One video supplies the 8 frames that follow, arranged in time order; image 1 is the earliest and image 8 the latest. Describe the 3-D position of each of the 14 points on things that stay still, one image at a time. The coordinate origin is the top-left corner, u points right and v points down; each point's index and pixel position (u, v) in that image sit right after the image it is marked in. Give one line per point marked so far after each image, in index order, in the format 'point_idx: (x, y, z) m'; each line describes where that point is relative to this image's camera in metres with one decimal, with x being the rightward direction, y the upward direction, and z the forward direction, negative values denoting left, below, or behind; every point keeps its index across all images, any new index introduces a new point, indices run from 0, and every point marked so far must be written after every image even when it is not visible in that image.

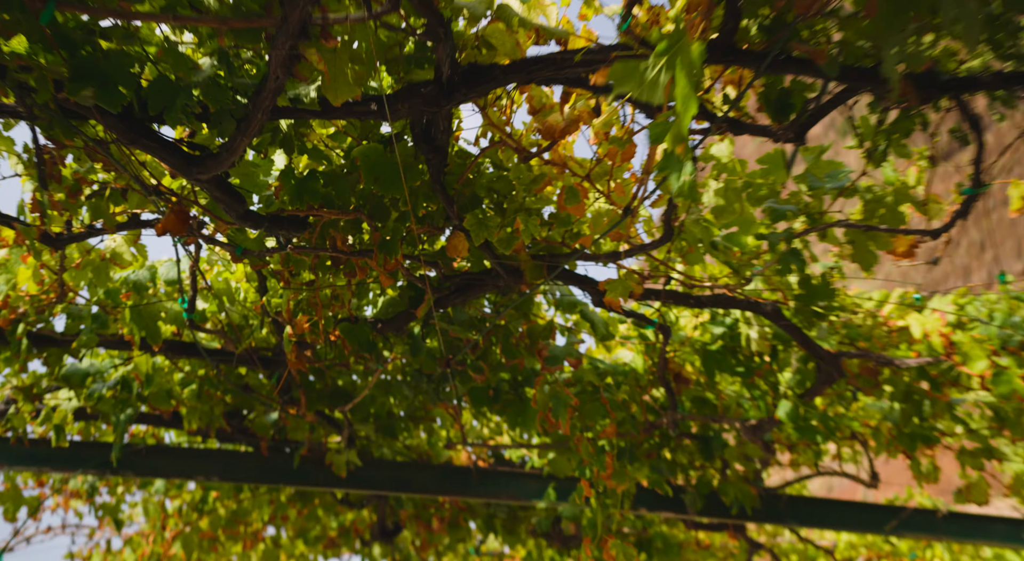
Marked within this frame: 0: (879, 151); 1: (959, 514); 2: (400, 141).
0: (+0.5, +0.2, +1.2) m
1: (+1.3, -0.7, +2.4) m
2: (-0.2, +0.2, +1.3) m
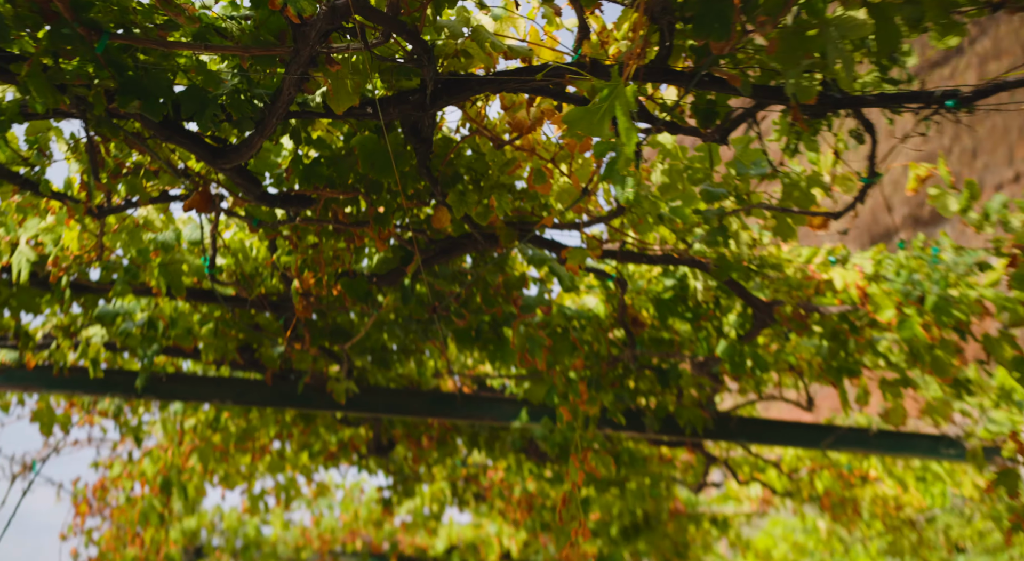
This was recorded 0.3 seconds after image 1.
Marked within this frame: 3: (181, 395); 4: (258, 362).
0: (+0.5, +0.2, +1.4) m
1: (+1.2, -0.5, +2.7) m
2: (-0.2, +0.3, +1.5) m
3: (-0.9, -0.3, +2.4) m
4: (-0.7, -0.2, +2.4) m
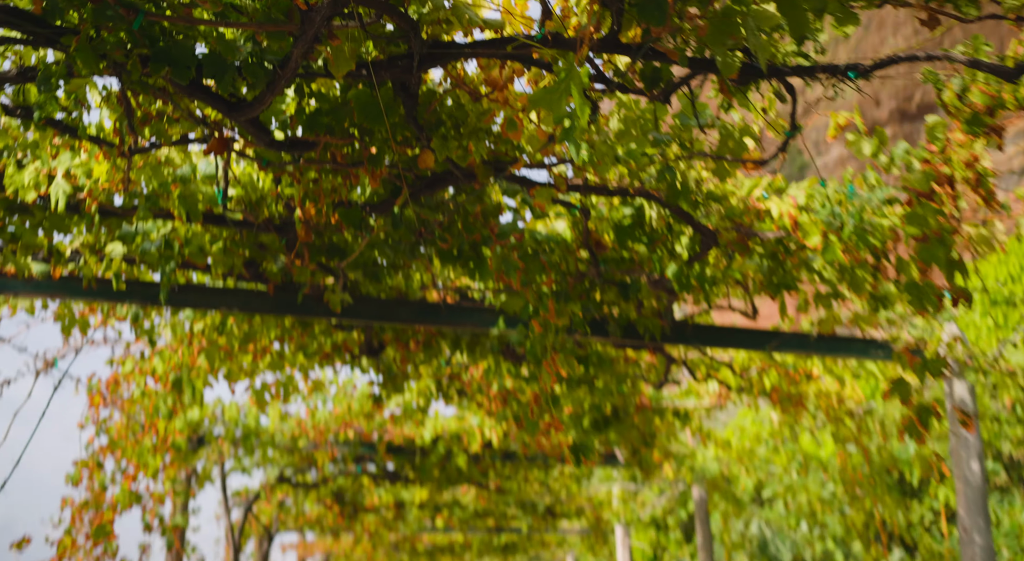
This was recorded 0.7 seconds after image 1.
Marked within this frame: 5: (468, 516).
0: (+0.4, +0.4, +1.7) m
1: (+1.1, -0.2, +3.0) m
2: (-0.3, +0.4, +1.7) m
3: (-1.0, -0.1, +2.7) m
4: (-0.8, 0.0, +2.7) m
5: (-0.5, -2.5, +8.7) m
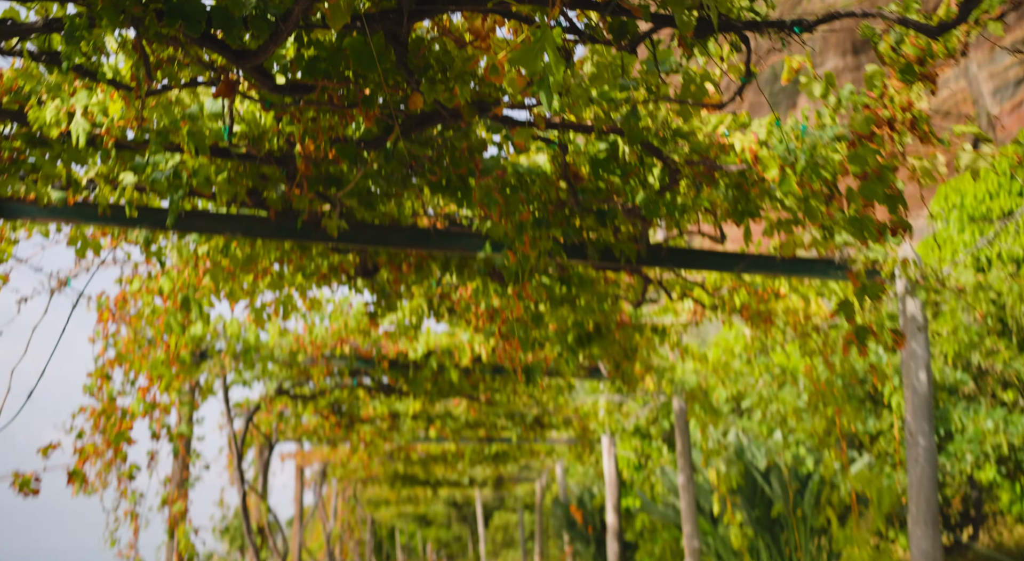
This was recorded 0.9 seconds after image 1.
0: (+0.4, +0.5, +1.9) m
1: (+1.1, +0.1, +3.3) m
2: (-0.3, +0.6, +1.9) m
3: (-1.1, +0.2, +2.9) m
4: (-0.9, +0.3, +2.9) m
5: (-0.6, -1.6, +9.1) m
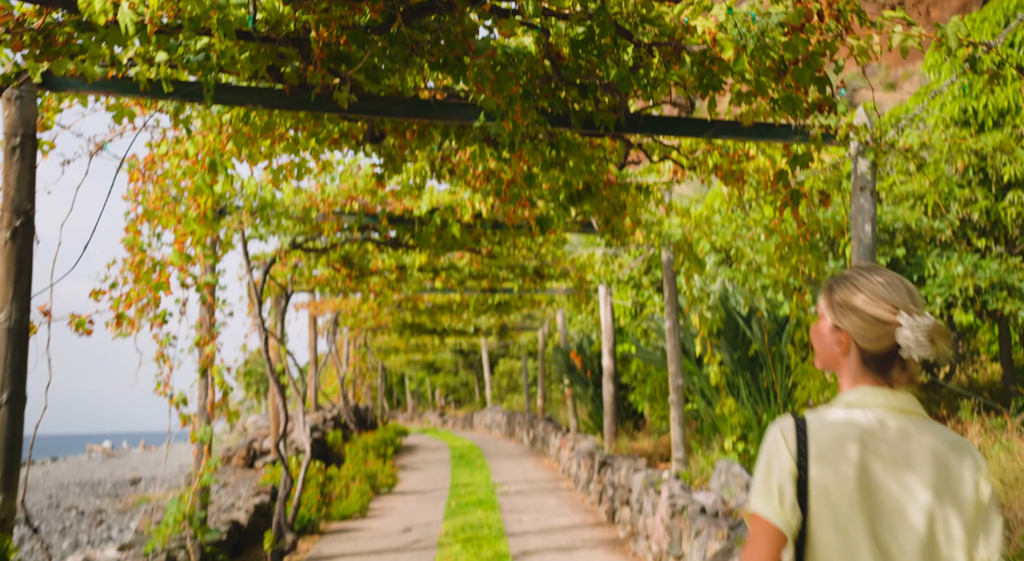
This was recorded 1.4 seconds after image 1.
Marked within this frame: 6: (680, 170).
0: (+0.4, +0.9, +2.2) m
1: (+1.1, +0.7, +3.6) m
2: (-0.4, +0.9, +2.2) m
3: (-1.1, +0.7, +3.3) m
4: (-0.9, +0.8, +3.2) m
5: (-0.6, 0.0, +9.7) m
6: (+0.9, +0.6, +4.6) m
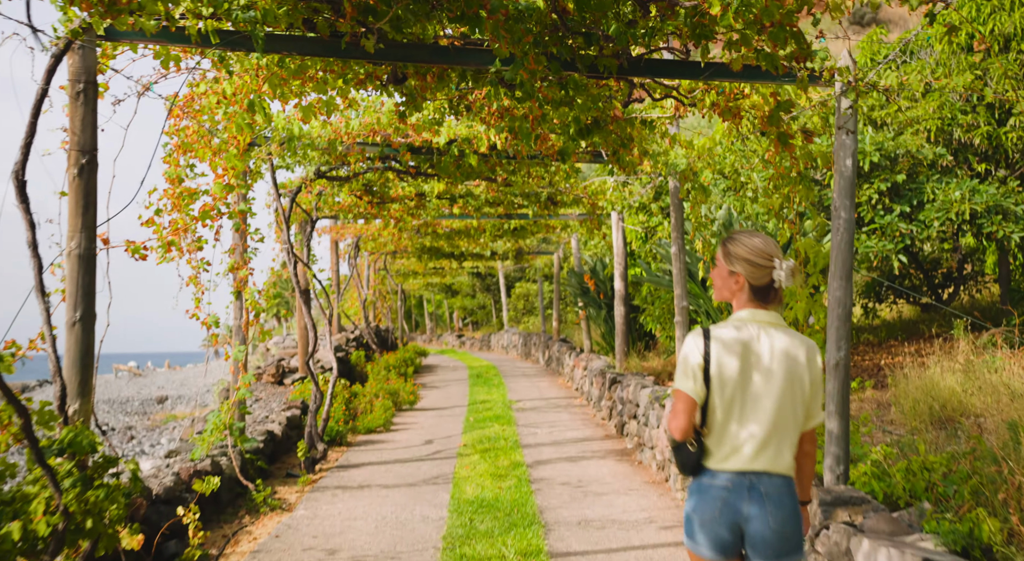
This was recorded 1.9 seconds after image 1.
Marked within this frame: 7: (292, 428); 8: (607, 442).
0: (+0.4, +1.0, +2.5) m
1: (+1.1, +1.0, +3.9) m
2: (-0.3, +1.1, +2.6) m
3: (-1.0, +1.0, +3.6) m
4: (-0.8, +1.1, +3.6) m
5: (-0.4, +0.9, +10.0) m
6: (+1.0, +1.0, +4.9) m
7: (-2.3, -1.5, +8.8) m
8: (+1.0, -1.7, +8.9) m
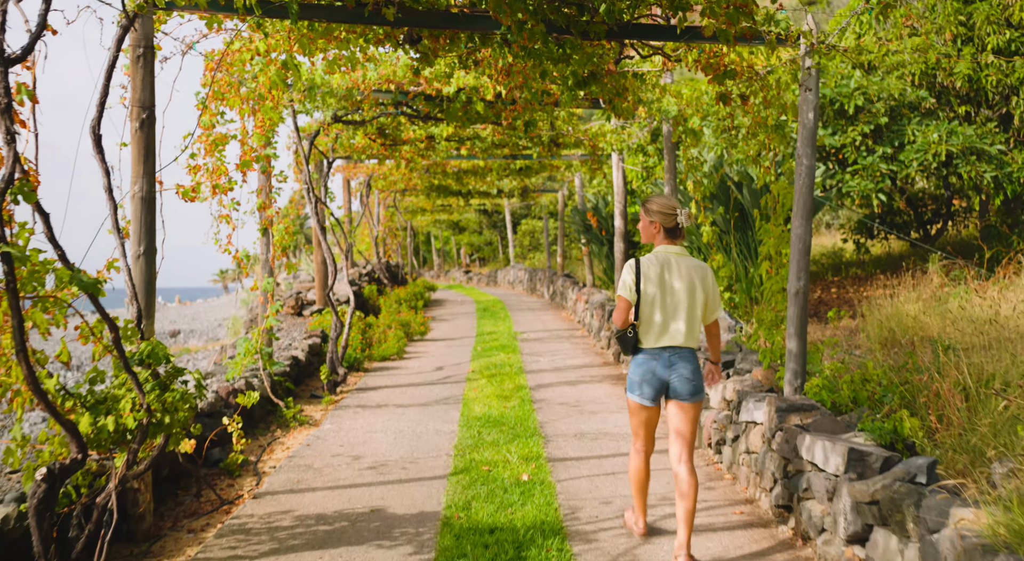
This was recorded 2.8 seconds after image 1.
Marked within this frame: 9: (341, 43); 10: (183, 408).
0: (+0.4, +1.3, +3.1) m
1: (+1.1, +1.3, +4.5) m
2: (-0.3, +1.3, +3.1) m
3: (-1.0, +1.3, +4.2) m
4: (-0.8, +1.4, +4.1) m
5: (-0.3, +1.7, +10.6) m
6: (+1.0, +1.4, +5.5) m
7: (-2.3, -0.8, +9.5) m
8: (+1.1, -1.0, +9.6) m
9: (-1.0, +1.5, +5.1) m
10: (-1.6, -0.6, +4.0) m
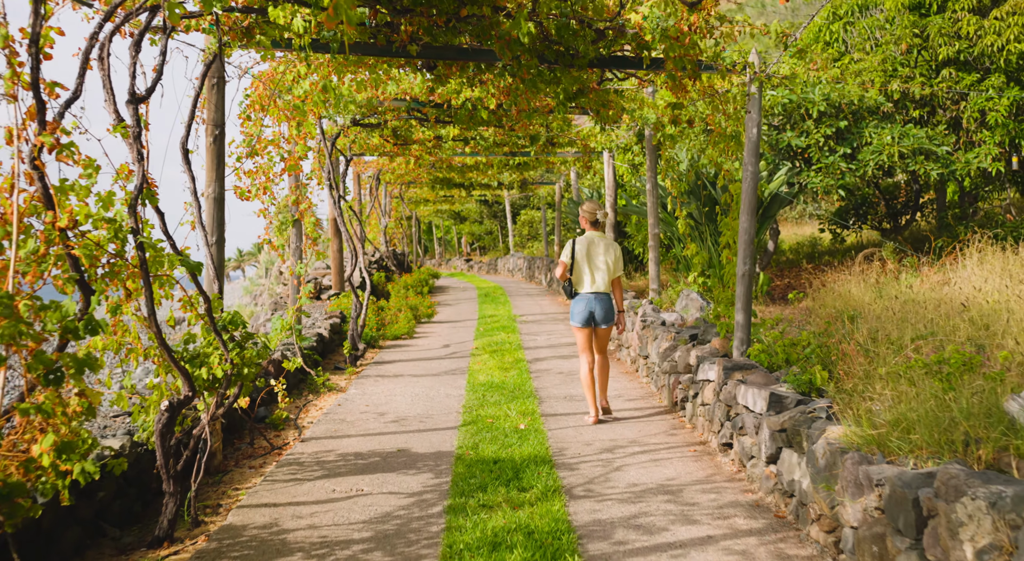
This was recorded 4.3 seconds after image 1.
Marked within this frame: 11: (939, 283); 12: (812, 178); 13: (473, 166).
0: (+0.4, +1.4, +4.2) m
1: (+1.1, +1.4, +5.6) m
2: (-0.3, +1.4, +4.2) m
3: (-1.0, +1.4, +5.3) m
4: (-0.8, +1.5, +5.2) m
5: (-0.3, +1.9, +11.7) m
6: (+1.0, +1.6, +6.6) m
7: (-2.3, -0.7, +10.6) m
8: (+1.1, -0.8, +10.7) m
9: (-1.0, +1.6, +6.2) m
10: (-1.6, -0.5, +5.1) m
11: (+3.9, 0.0, +7.6) m
12: (+3.8, +1.3, +10.6) m
13: (-0.7, +2.1, +15.2) m
